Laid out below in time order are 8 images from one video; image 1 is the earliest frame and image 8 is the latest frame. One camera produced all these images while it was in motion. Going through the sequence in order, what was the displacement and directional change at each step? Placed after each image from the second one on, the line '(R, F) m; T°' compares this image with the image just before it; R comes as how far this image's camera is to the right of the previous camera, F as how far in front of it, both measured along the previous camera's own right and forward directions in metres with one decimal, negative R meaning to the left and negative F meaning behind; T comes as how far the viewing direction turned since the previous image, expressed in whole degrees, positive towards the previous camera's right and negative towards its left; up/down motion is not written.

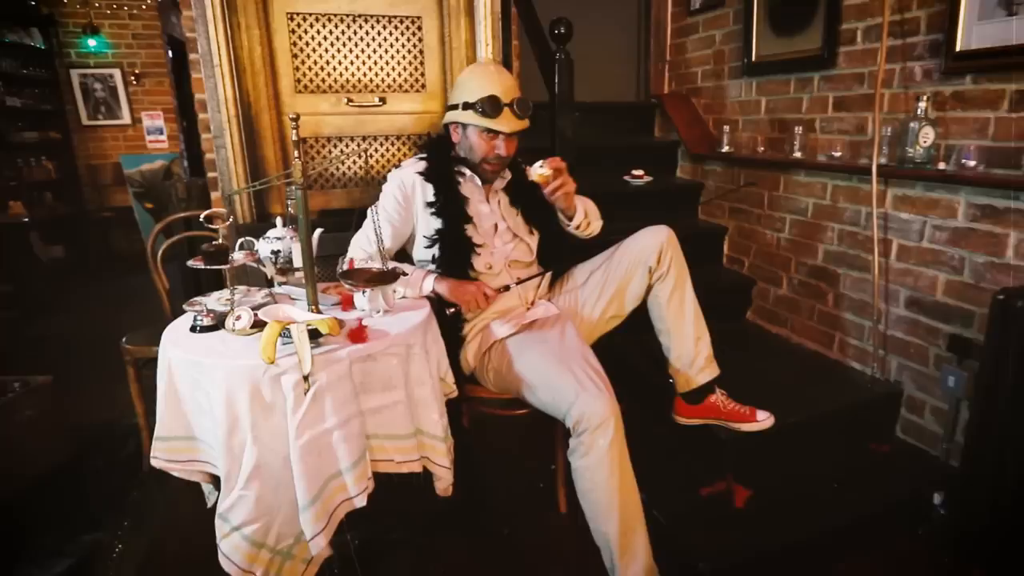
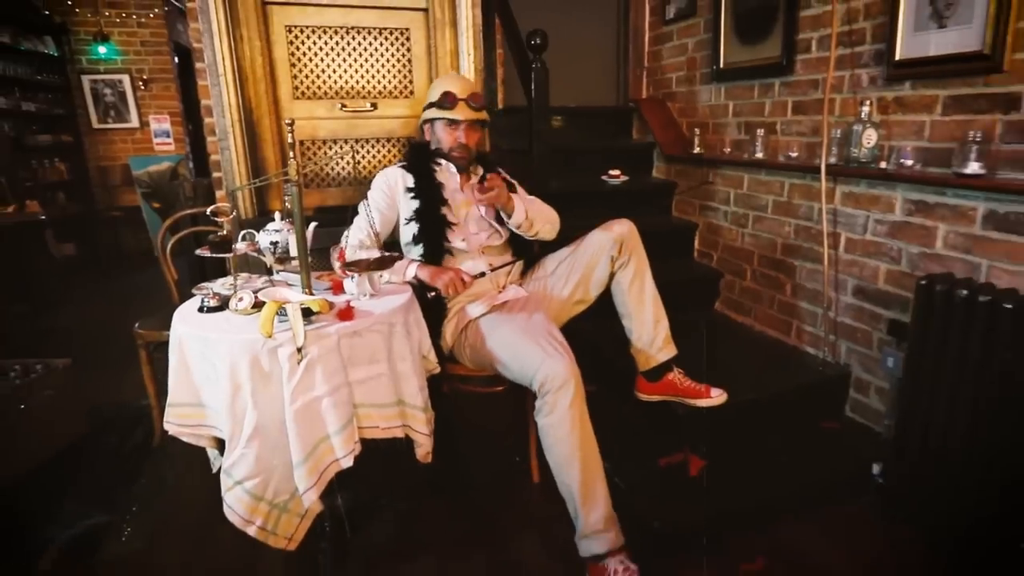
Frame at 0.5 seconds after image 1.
(0.0, -0.1) m; 0°
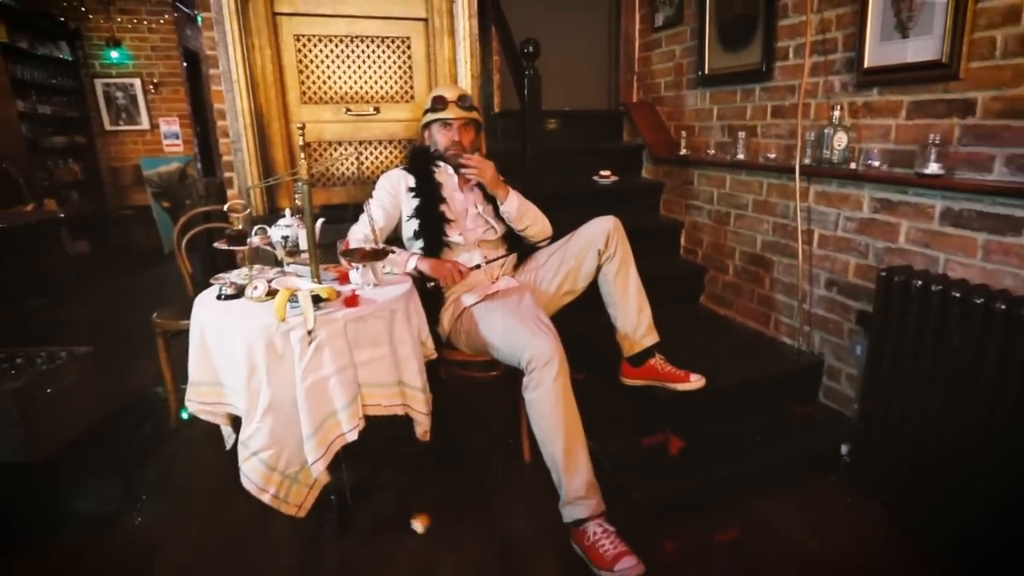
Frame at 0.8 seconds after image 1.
(0.0, -0.1) m; 0°
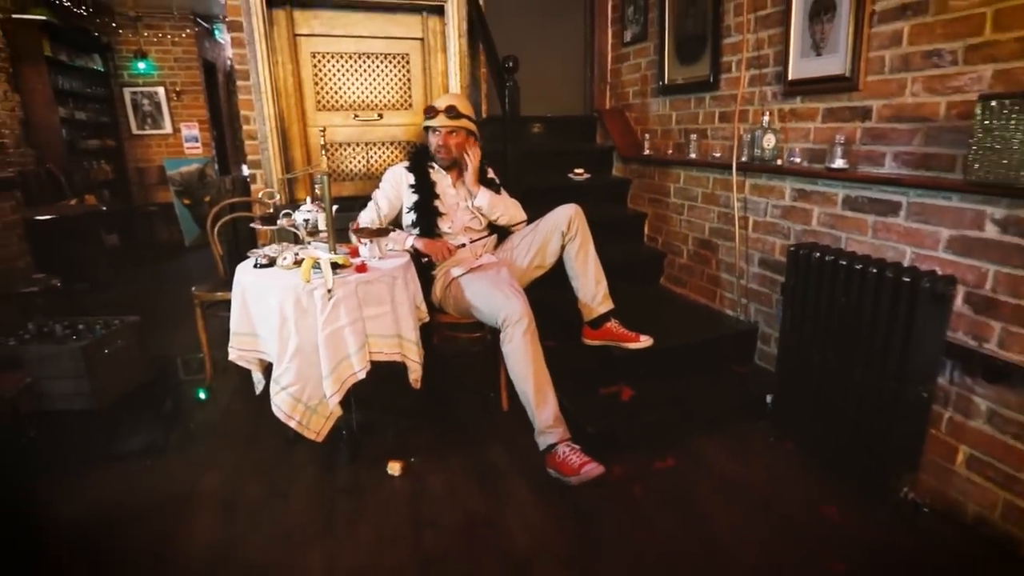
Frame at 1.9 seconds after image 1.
(0.0, -0.3) m; 0°
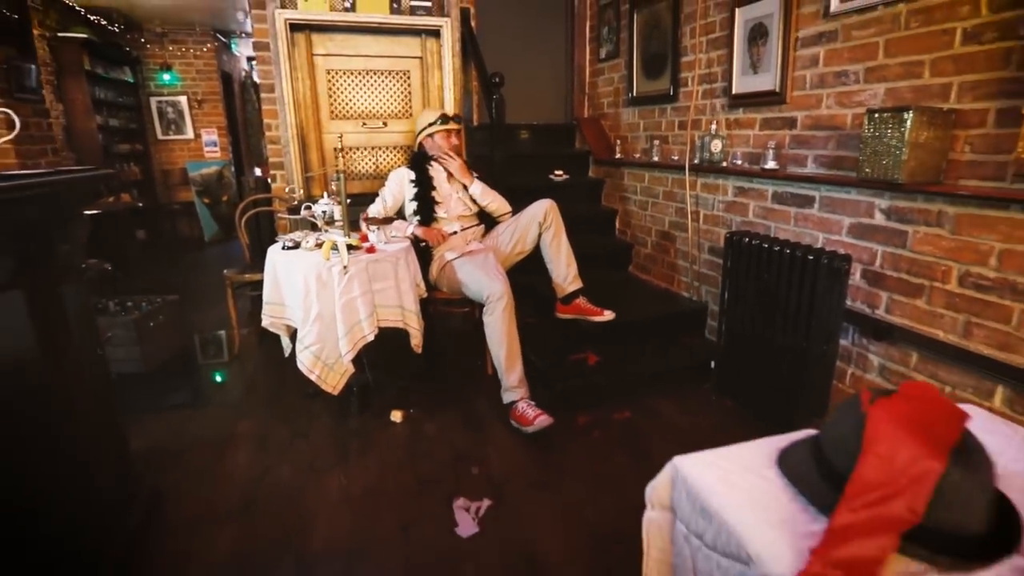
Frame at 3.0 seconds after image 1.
(0.0, -0.3) m; 0°
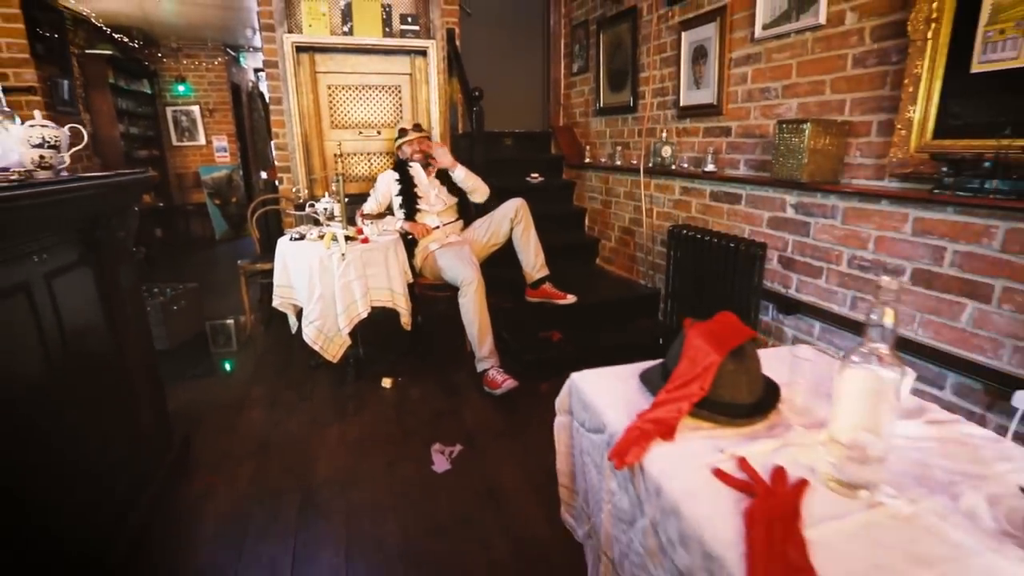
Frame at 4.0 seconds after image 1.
(+0.1, -0.3) m; 0°
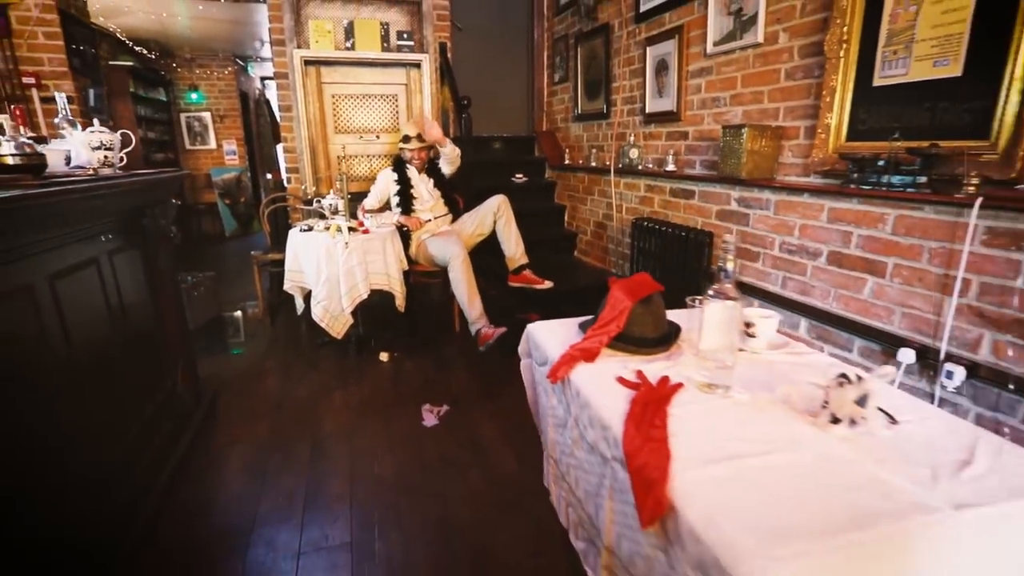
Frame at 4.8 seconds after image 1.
(+0.1, -0.3) m; 0°
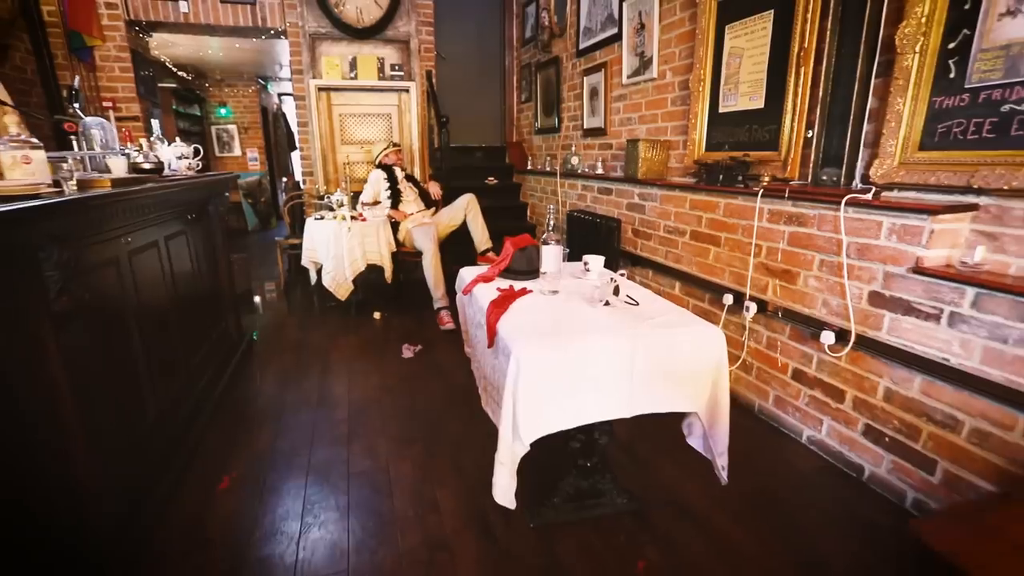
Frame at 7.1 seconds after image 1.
(+0.2, -0.8) m; -1°
